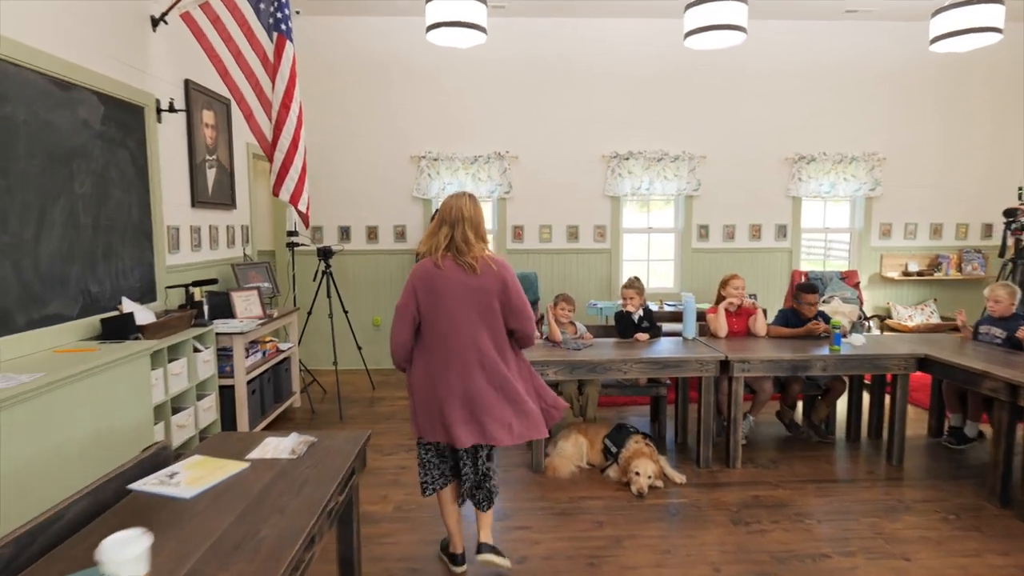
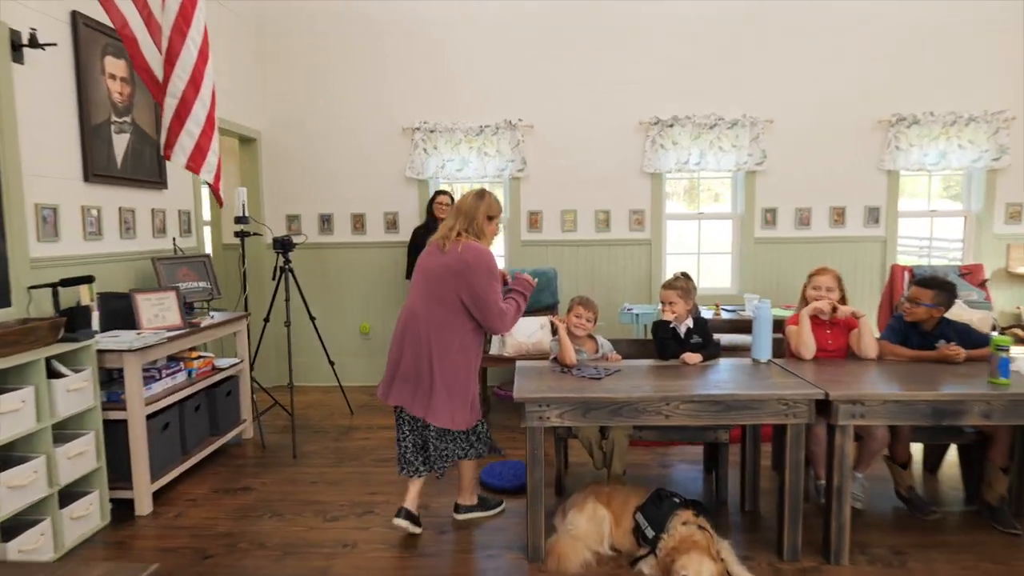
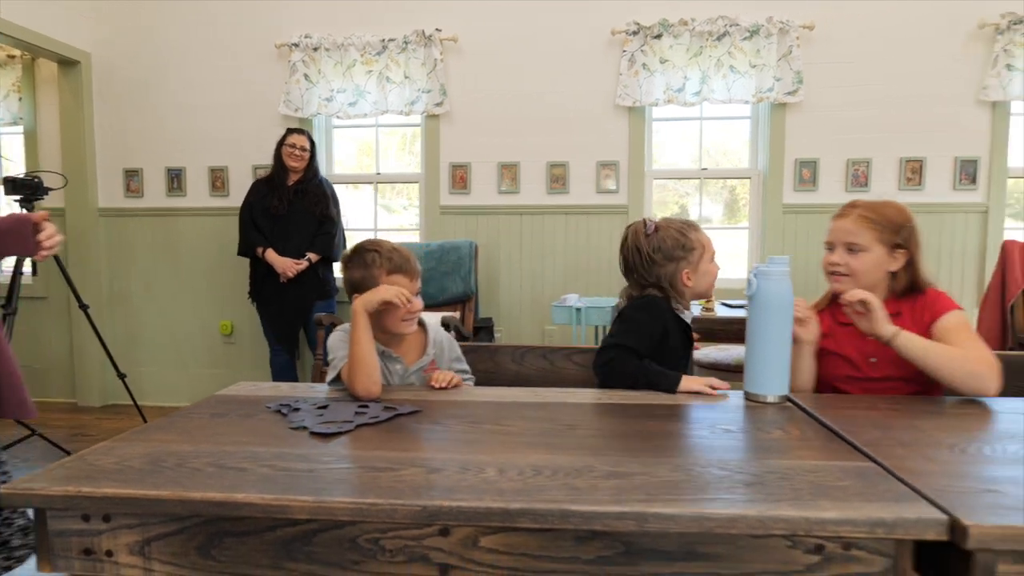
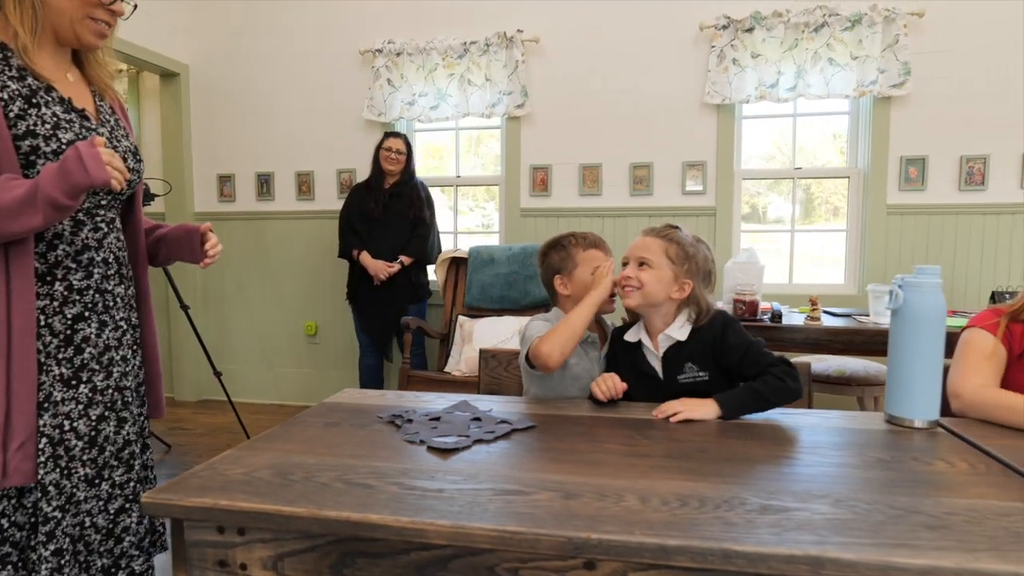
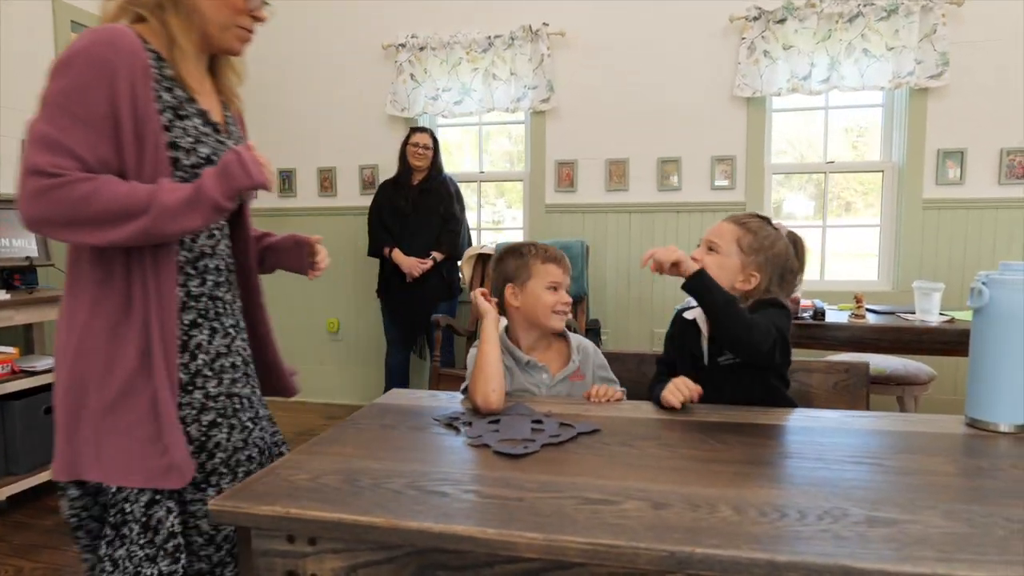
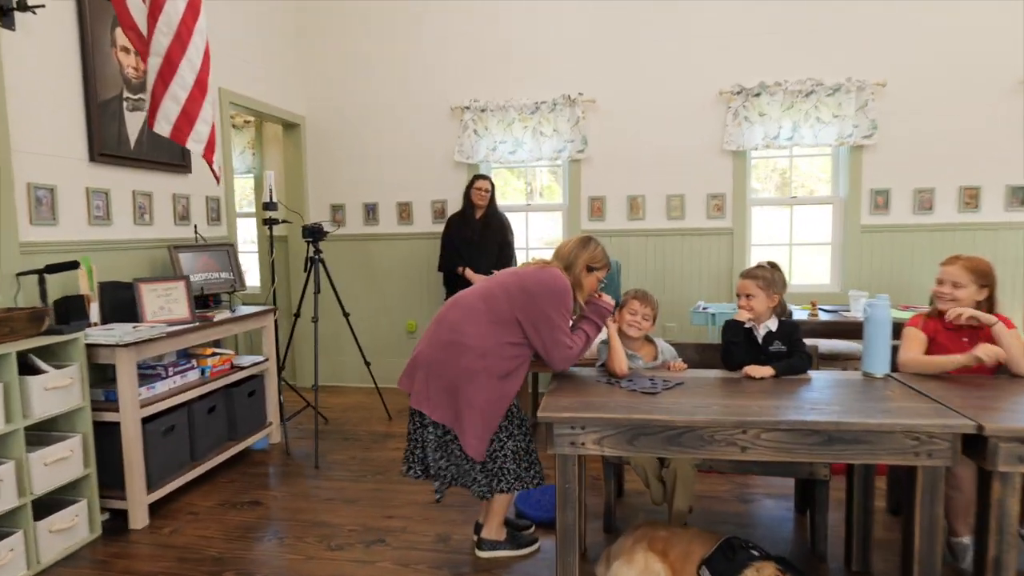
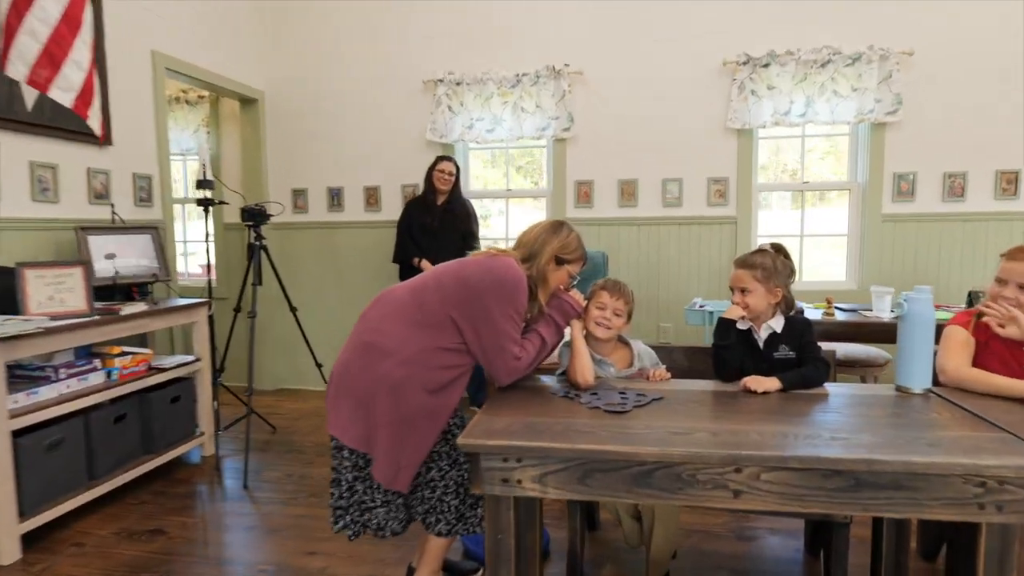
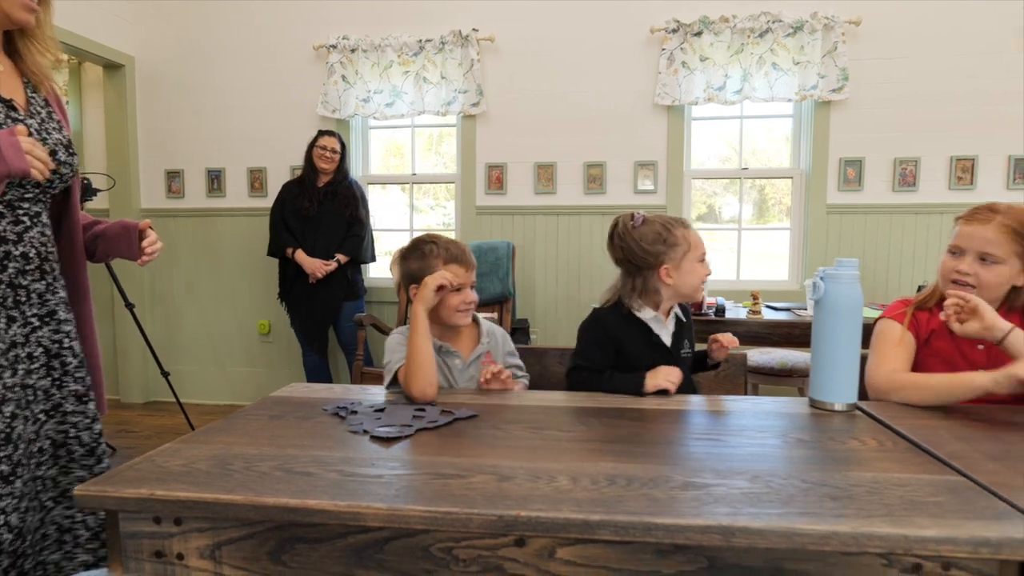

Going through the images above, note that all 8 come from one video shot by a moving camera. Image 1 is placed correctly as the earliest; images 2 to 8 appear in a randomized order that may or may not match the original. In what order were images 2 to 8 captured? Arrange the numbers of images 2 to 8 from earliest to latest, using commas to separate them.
2, 6, 7, 5, 4, 8, 3
